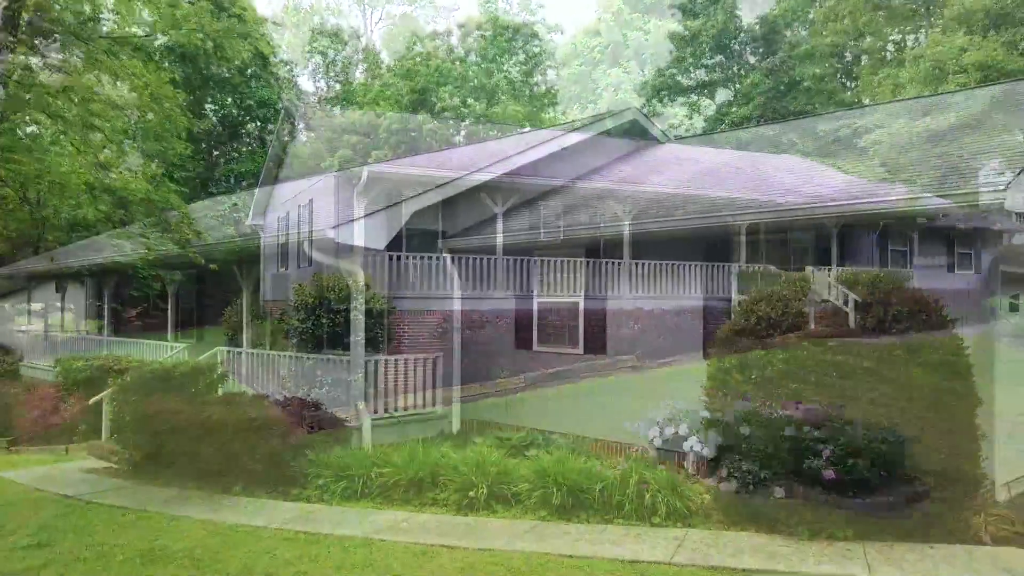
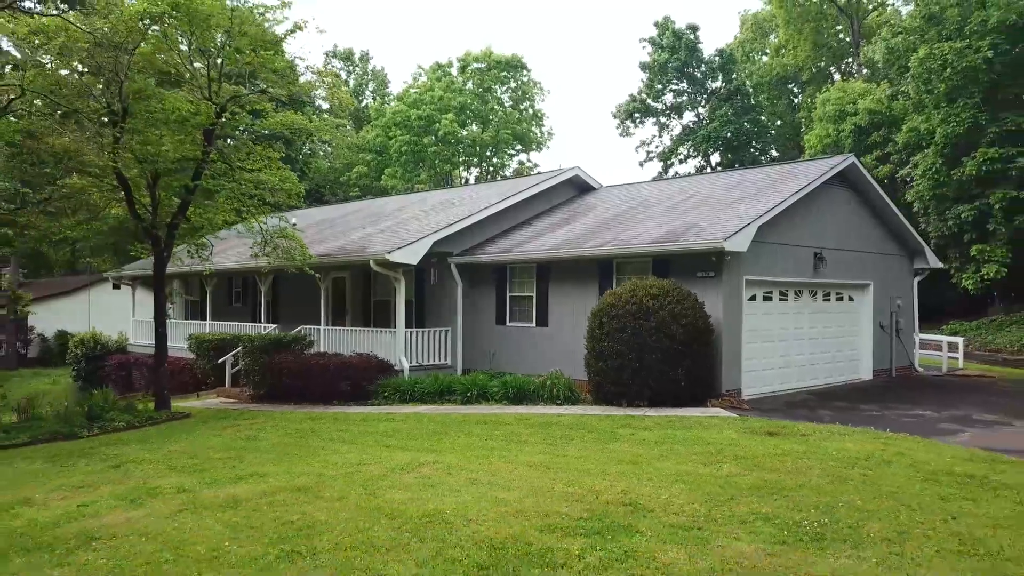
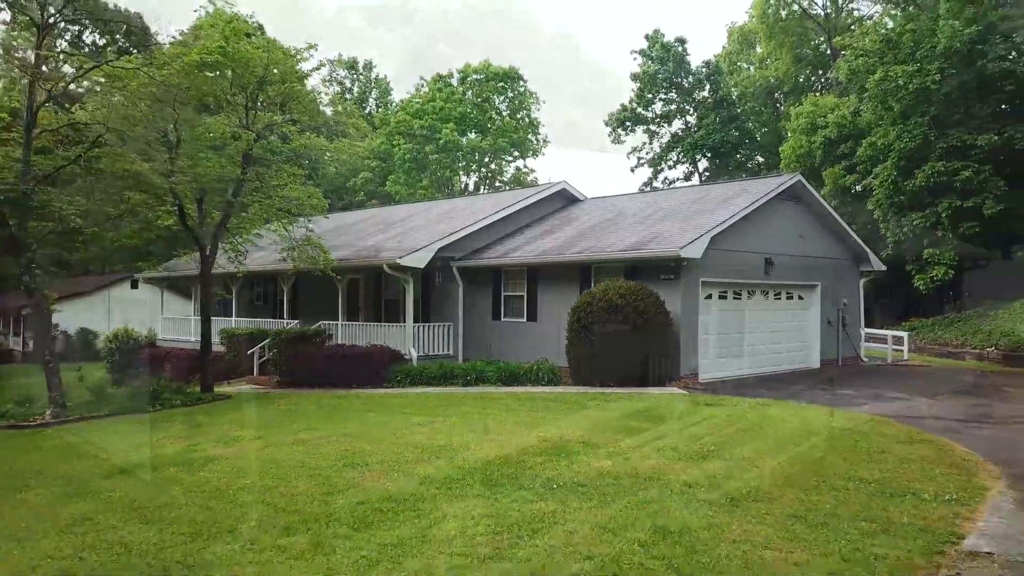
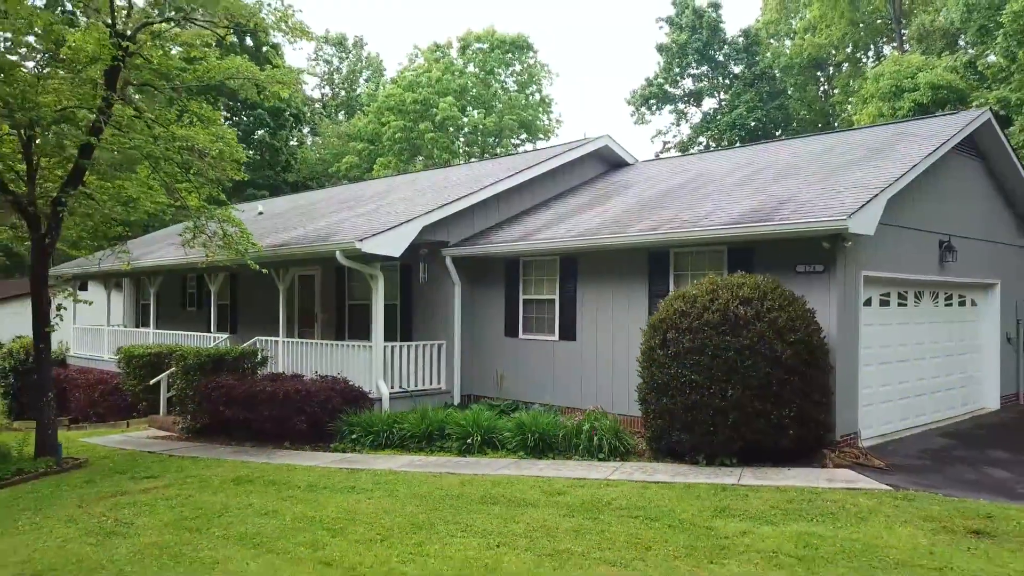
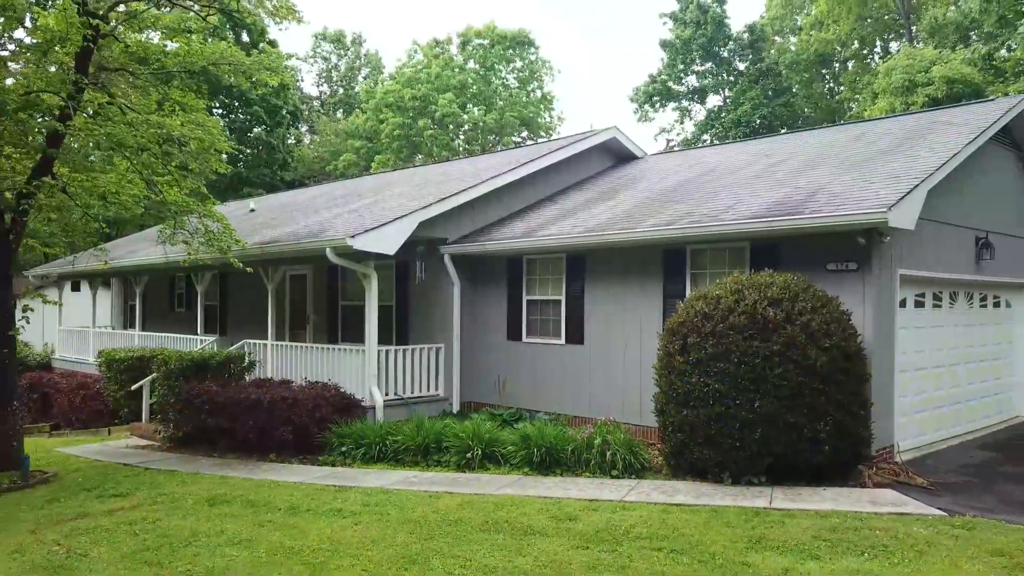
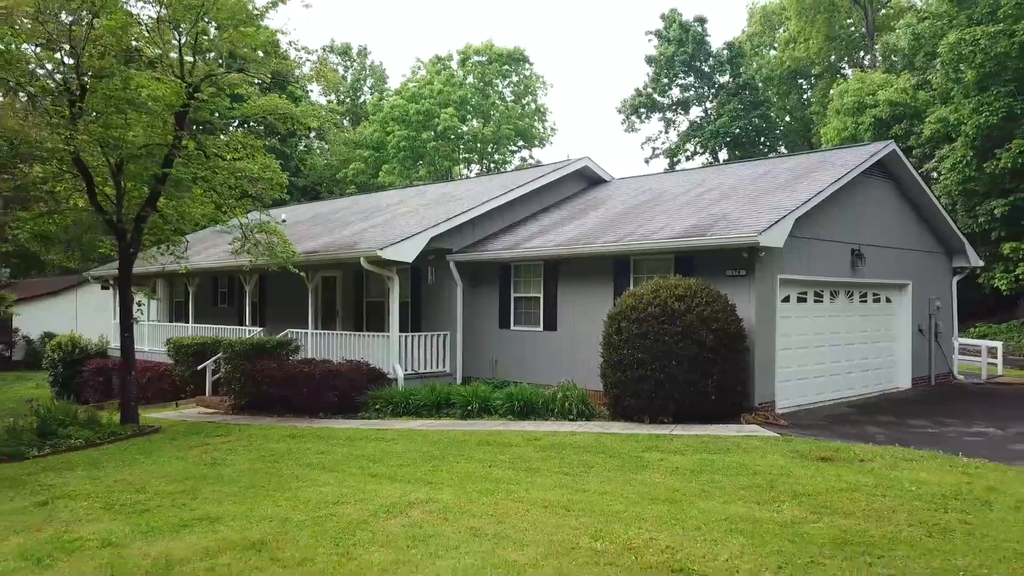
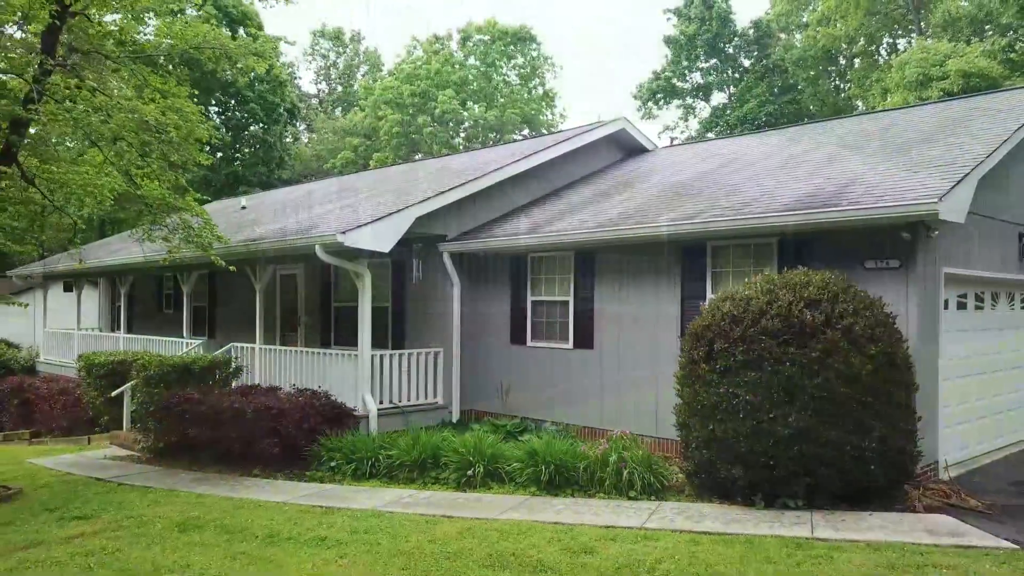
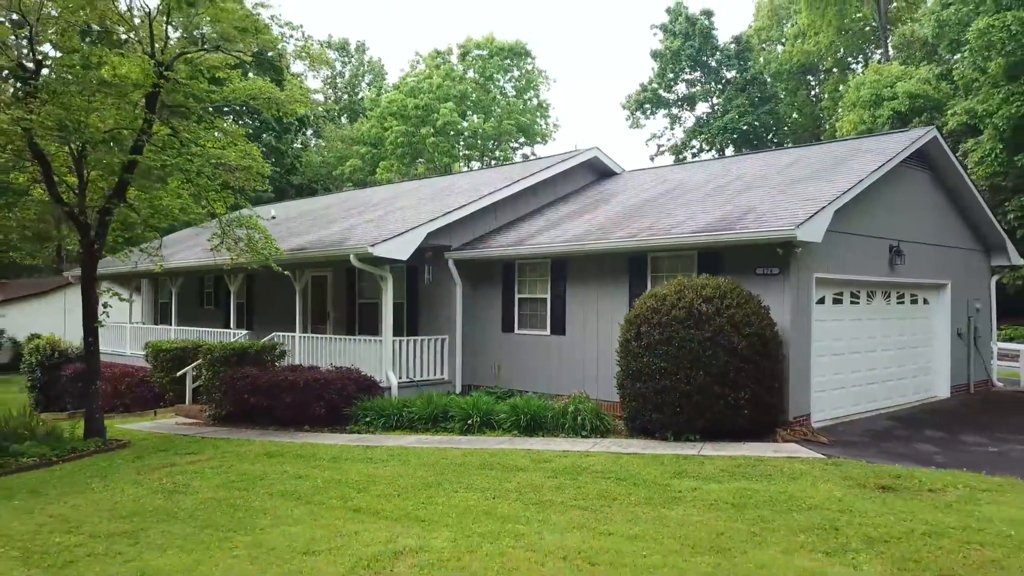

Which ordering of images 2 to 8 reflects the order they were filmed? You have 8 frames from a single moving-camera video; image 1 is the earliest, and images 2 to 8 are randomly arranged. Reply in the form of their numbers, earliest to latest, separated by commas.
7, 5, 4, 8, 6, 2, 3
